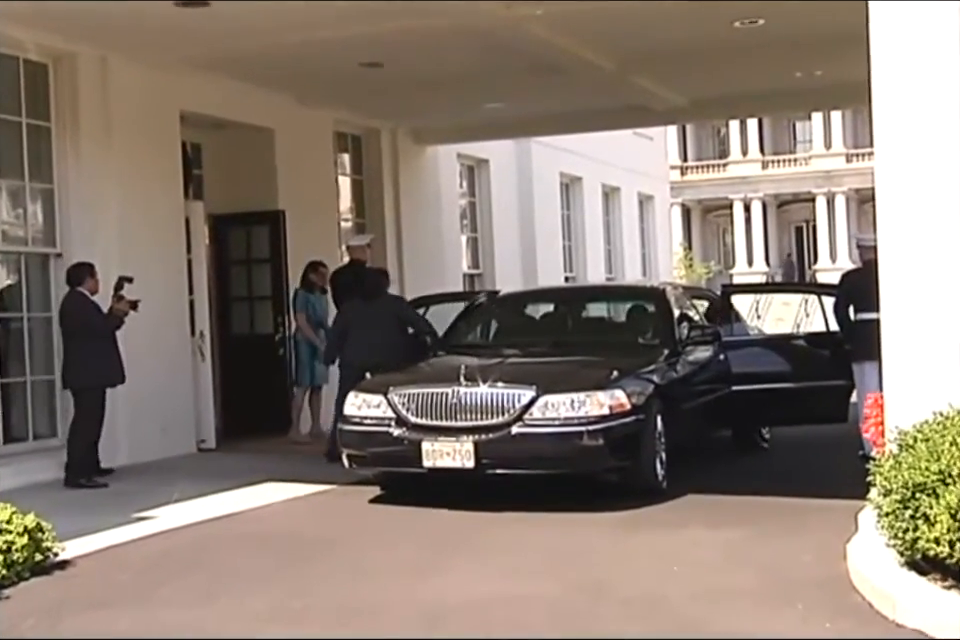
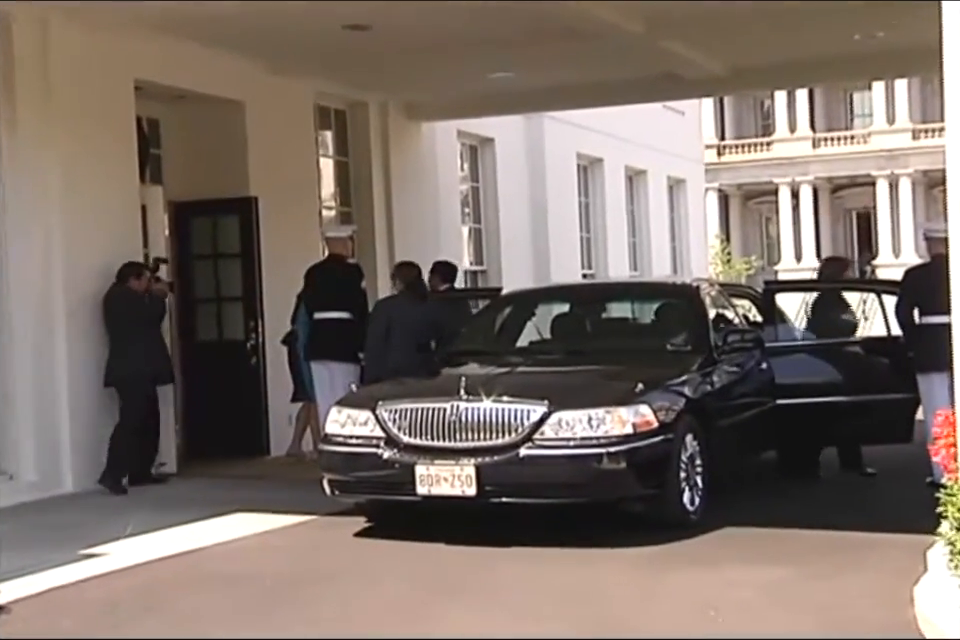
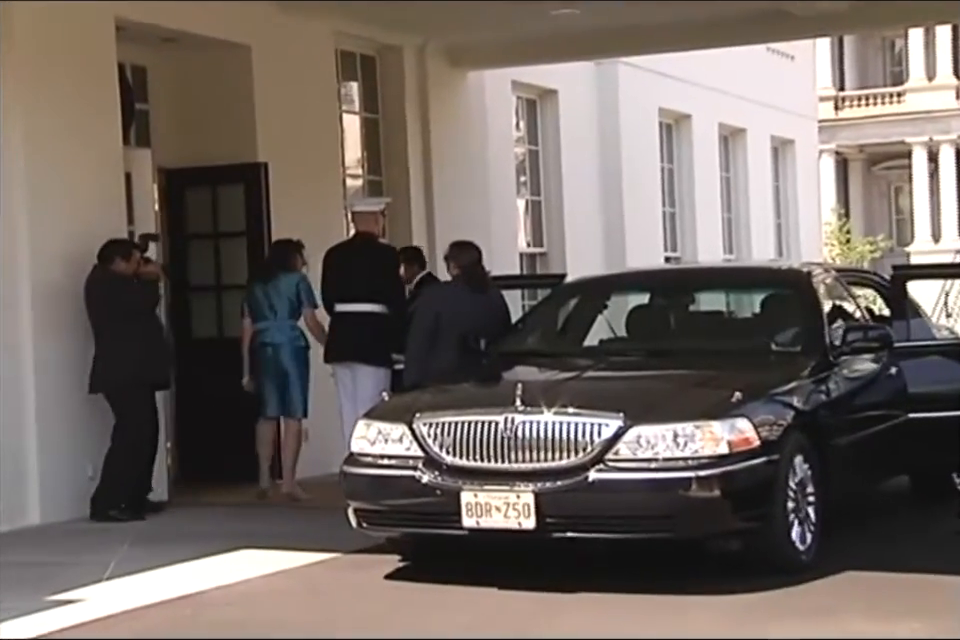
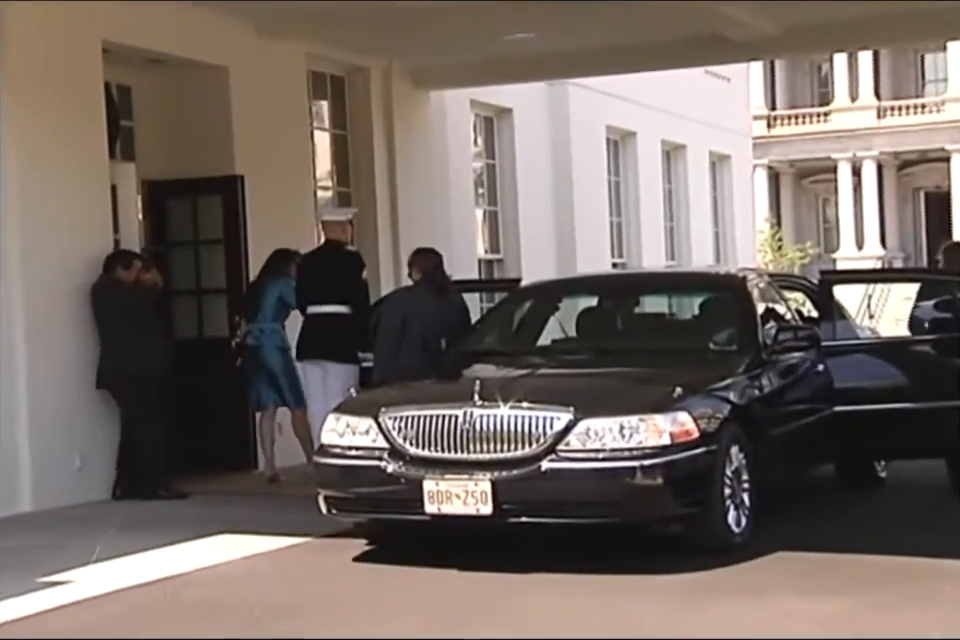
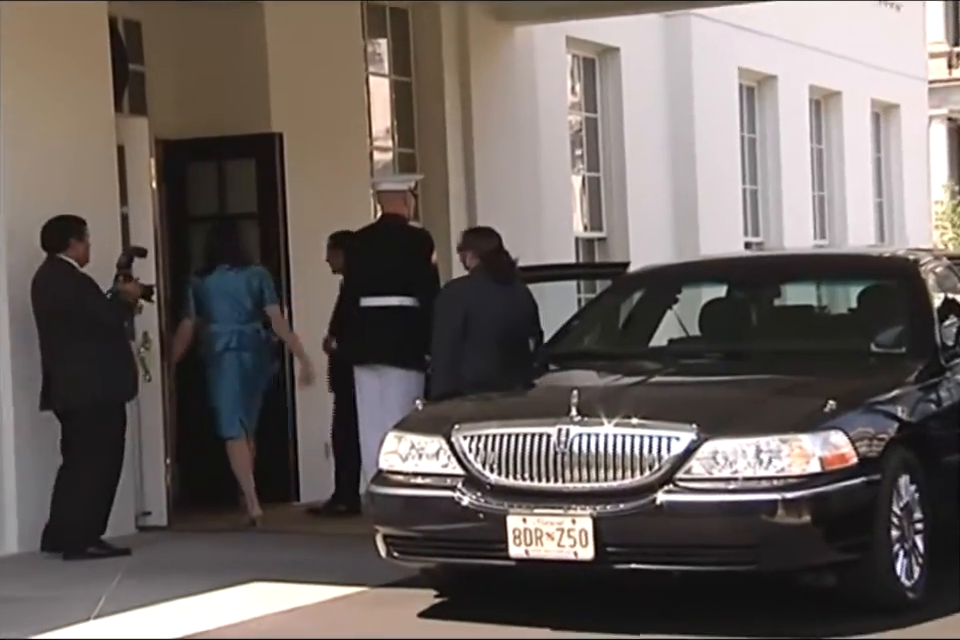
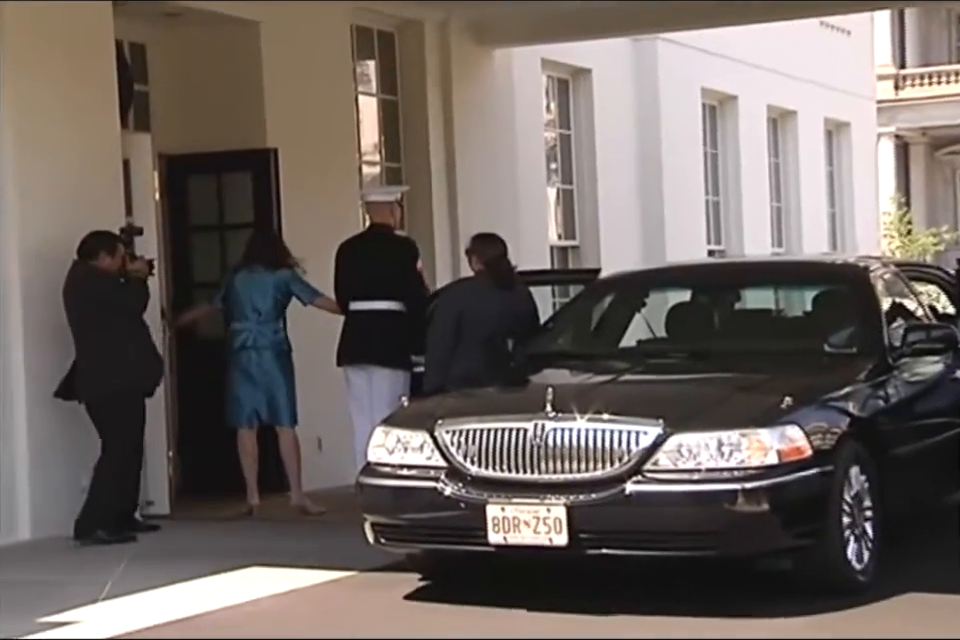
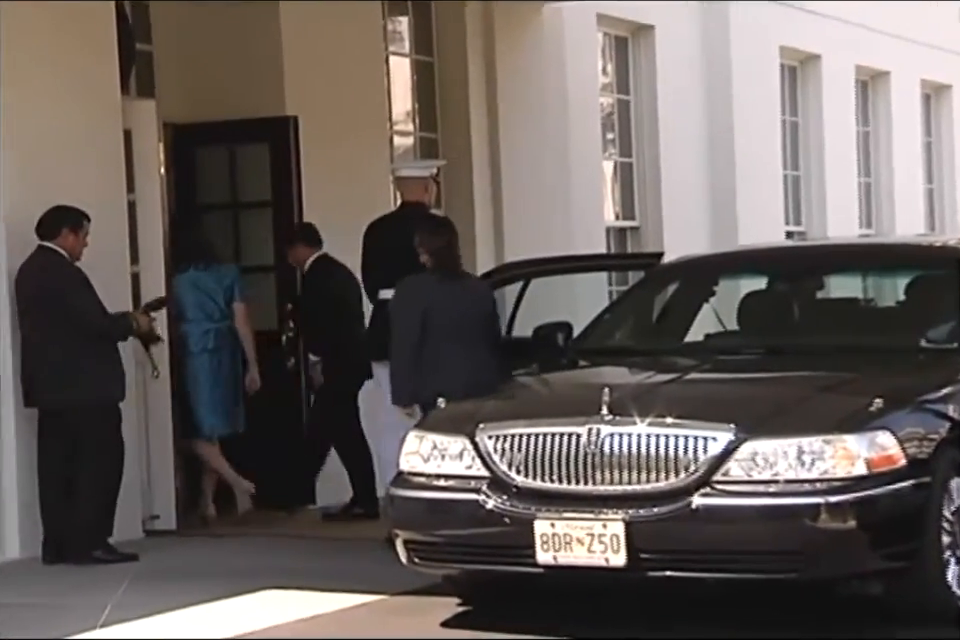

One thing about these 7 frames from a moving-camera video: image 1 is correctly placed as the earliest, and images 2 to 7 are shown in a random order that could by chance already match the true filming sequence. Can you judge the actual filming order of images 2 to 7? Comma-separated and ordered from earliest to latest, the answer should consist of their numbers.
2, 4, 3, 6, 5, 7
